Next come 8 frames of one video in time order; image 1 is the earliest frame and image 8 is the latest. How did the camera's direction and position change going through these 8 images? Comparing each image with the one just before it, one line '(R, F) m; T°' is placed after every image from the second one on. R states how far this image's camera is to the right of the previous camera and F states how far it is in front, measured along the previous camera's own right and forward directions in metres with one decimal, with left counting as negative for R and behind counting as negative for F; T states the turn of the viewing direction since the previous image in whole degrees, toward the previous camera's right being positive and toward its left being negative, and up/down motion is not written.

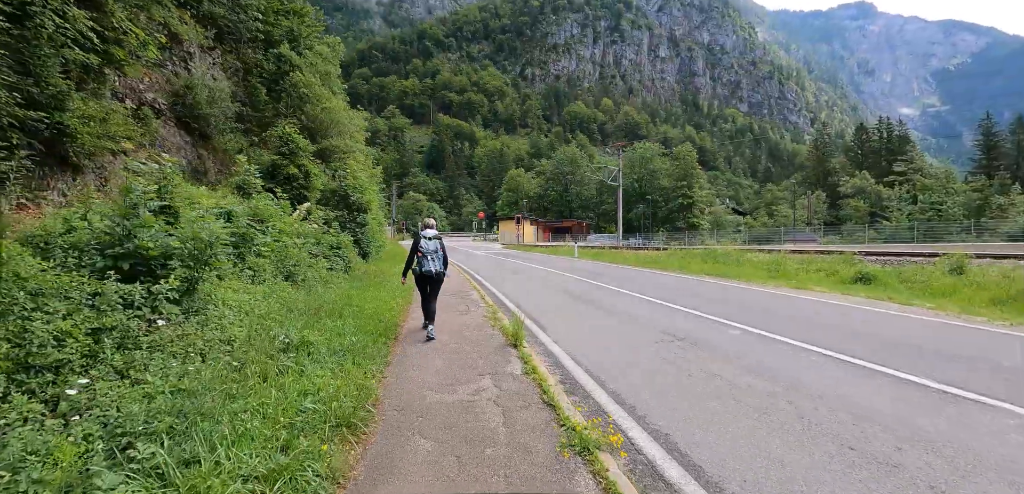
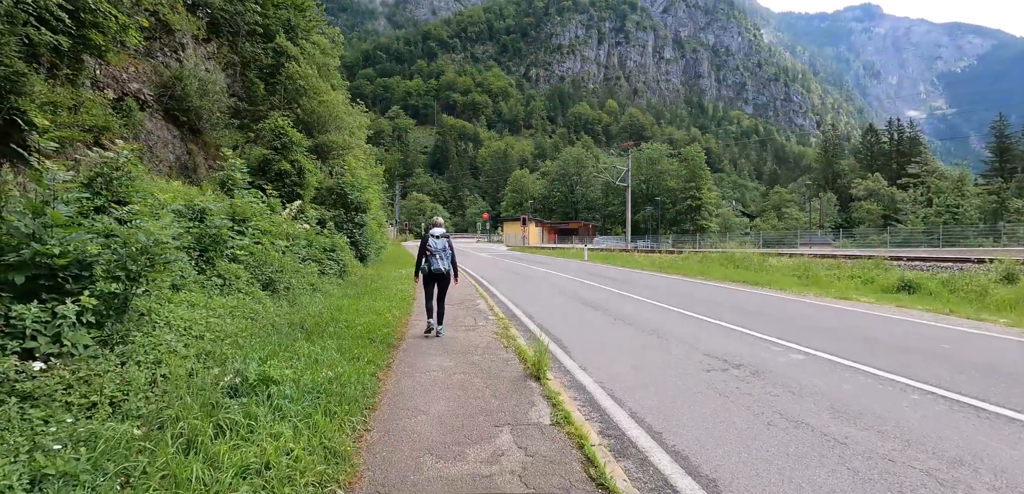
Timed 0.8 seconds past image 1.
(-0.2, +1.2) m; 0°
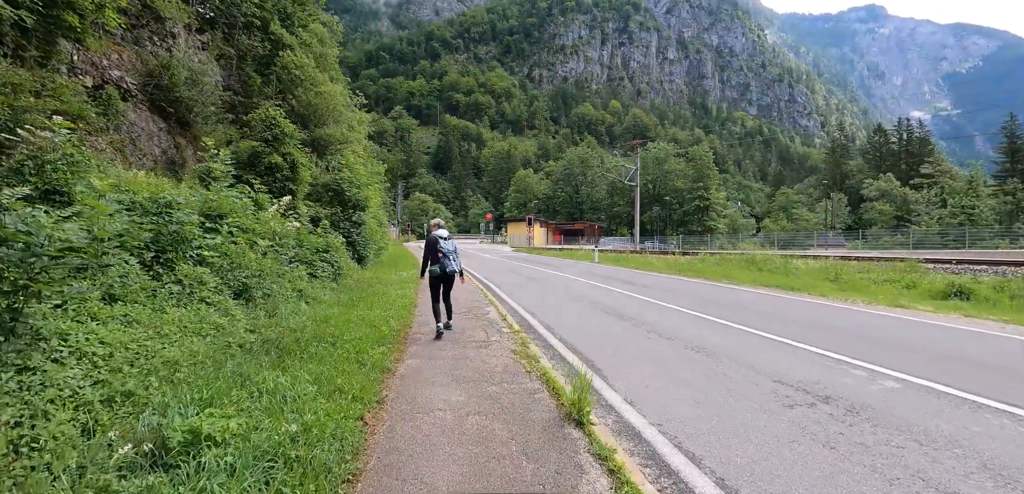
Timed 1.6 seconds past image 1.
(-0.2, +1.2) m; 0°
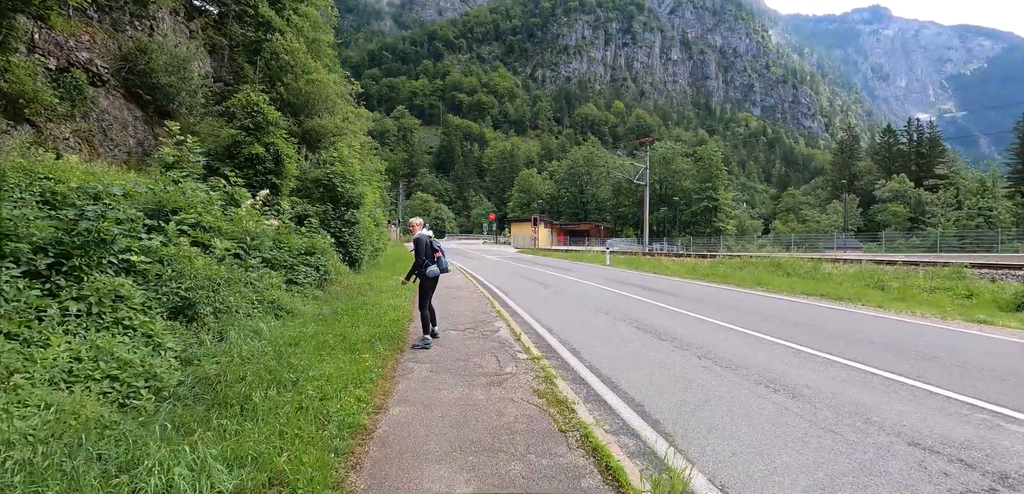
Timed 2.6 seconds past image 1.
(-0.2, +1.4) m; 0°
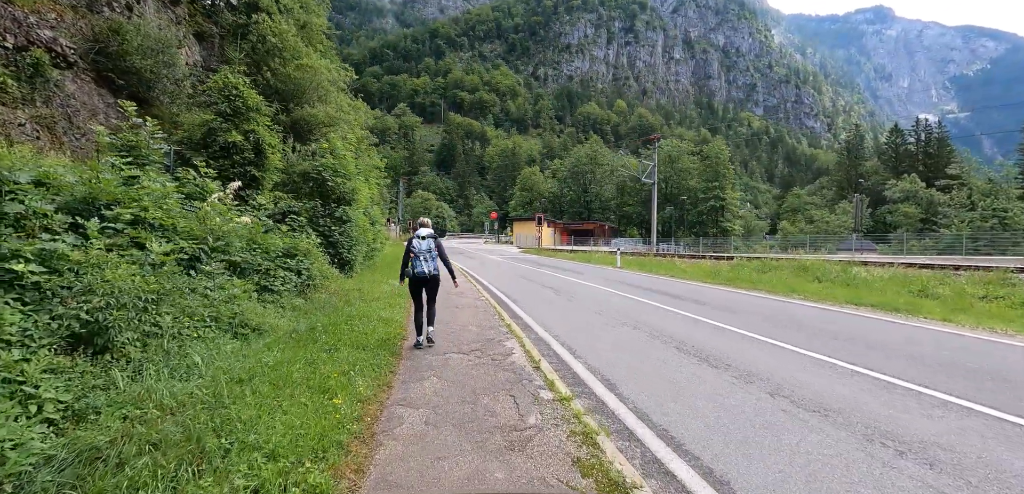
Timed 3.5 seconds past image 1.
(-0.2, +1.3) m; 0°
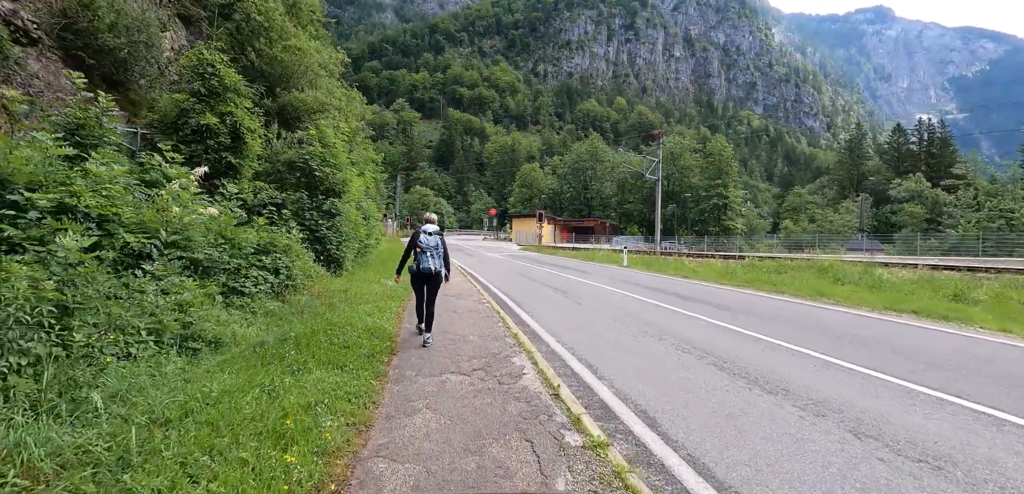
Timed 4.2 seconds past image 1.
(-0.1, +1.0) m; 0°
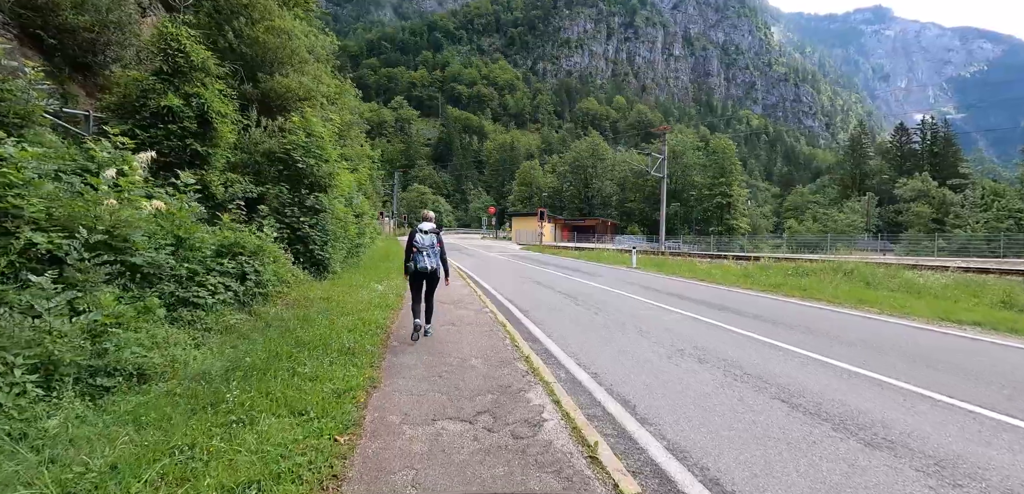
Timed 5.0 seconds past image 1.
(-0.1, +1.1) m; 0°
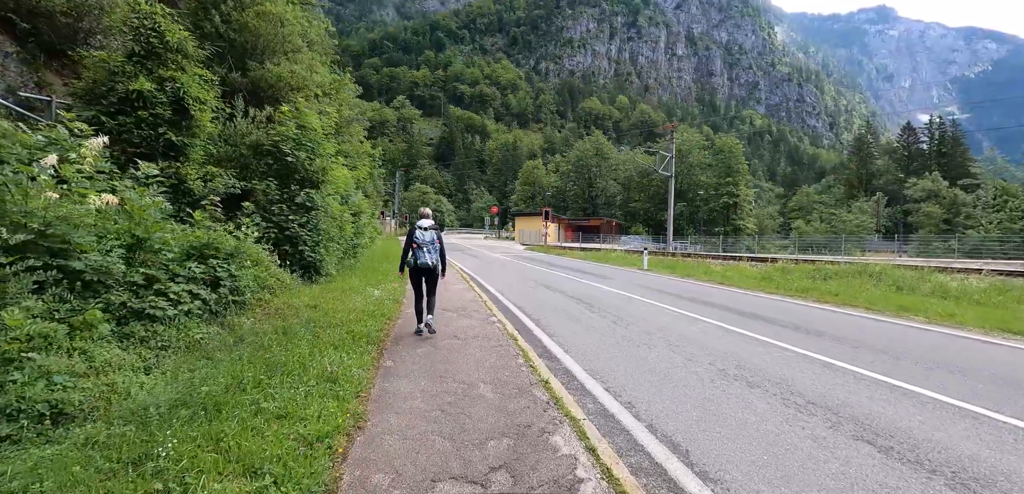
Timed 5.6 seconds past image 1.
(-0.1, +0.8) m; 0°
